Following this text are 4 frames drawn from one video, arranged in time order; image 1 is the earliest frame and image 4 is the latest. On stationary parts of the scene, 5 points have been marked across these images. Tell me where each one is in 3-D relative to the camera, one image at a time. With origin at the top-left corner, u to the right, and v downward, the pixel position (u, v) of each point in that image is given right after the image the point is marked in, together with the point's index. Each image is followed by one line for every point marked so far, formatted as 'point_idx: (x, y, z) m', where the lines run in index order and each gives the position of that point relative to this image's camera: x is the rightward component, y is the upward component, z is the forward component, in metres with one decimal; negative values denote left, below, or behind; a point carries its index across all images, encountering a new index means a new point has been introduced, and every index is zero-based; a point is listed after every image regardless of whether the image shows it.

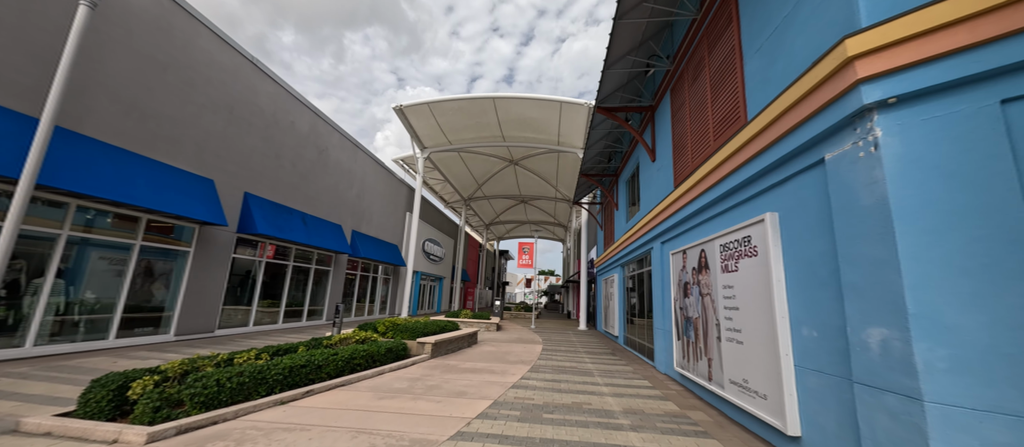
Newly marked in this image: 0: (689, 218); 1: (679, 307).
0: (+3.6, +0.1, +6.9) m
1: (+3.4, -1.7, +7.2) m
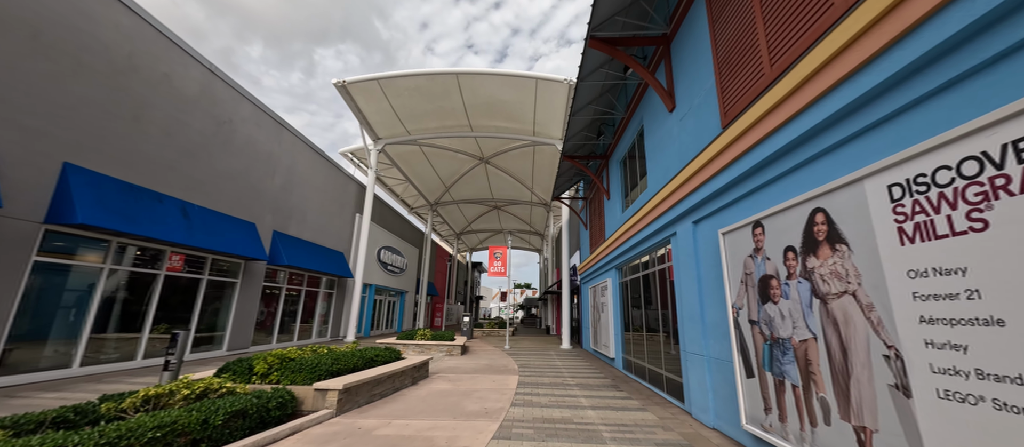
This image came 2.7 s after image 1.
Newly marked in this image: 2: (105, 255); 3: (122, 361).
0: (+3.0, +0.7, +4.0) m
1: (+2.8, -1.2, +4.2) m
2: (-9.8, -0.7, +8.3) m
3: (-9.7, -3.4, +8.8) m
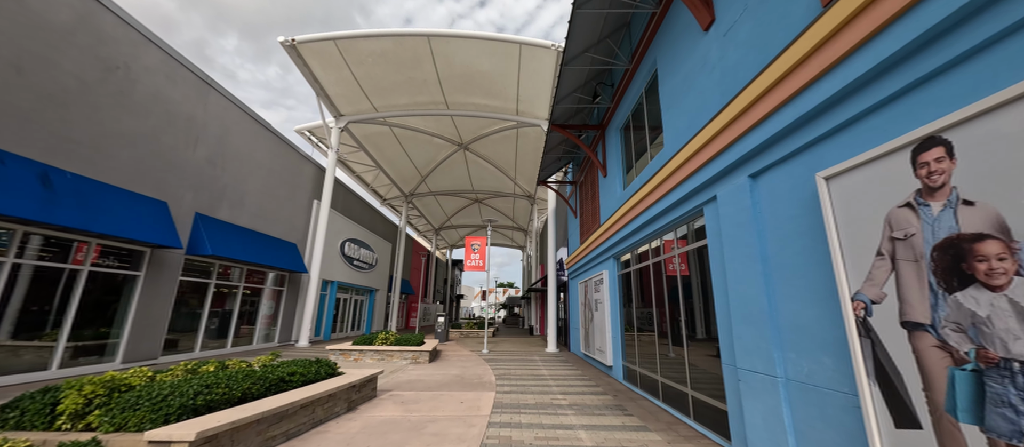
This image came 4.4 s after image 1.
0: (+2.7, +1.2, +2.1) m
1: (+2.6, -0.7, +2.3) m
2: (-10.2, -0.1, +5.8) m
3: (-10.2, -2.8, +6.3) m
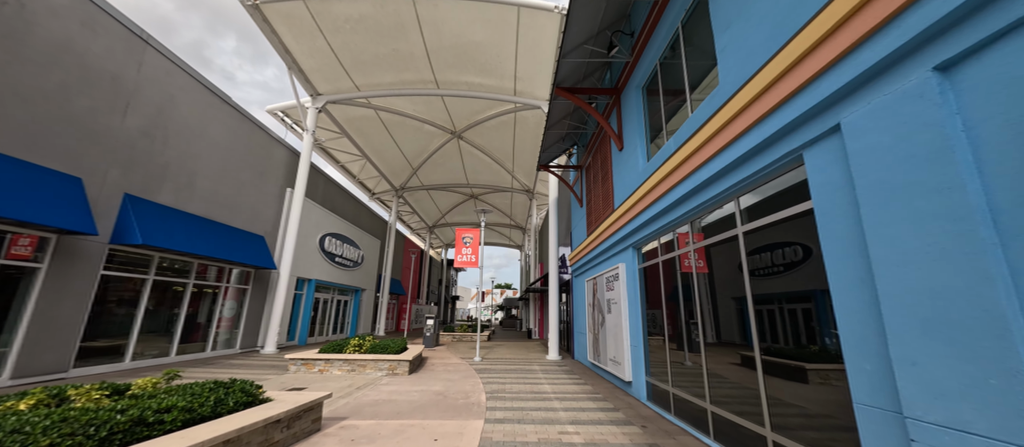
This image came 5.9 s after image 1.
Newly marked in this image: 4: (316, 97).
0: (+2.7, +1.6, +0.4) m
1: (+2.5, -0.2, +0.5) m
2: (-10.3, +0.3, +3.9) m
3: (-10.3, -2.4, +4.5) m
4: (-8.9, +5.8, +15.9) m
